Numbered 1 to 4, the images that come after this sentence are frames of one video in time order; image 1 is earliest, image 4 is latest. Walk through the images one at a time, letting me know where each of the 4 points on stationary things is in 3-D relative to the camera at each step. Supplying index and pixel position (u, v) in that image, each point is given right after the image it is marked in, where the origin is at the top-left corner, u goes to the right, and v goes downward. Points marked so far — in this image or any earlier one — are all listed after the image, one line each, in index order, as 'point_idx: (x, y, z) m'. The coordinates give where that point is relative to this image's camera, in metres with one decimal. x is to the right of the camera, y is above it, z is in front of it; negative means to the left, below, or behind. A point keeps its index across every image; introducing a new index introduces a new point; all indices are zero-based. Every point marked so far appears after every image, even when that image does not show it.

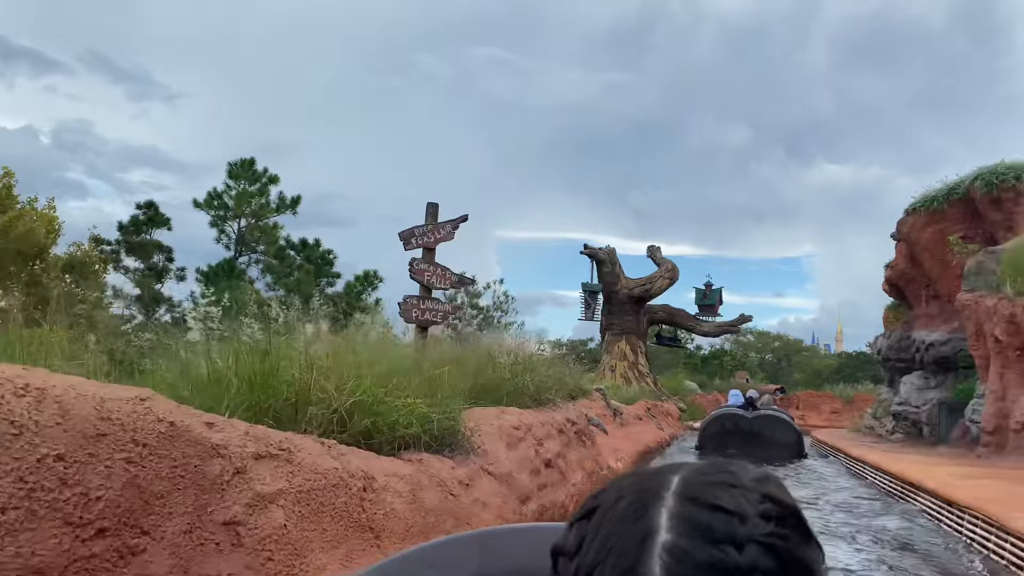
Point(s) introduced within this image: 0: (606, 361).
0: (+2.0, -1.6, +17.7) m
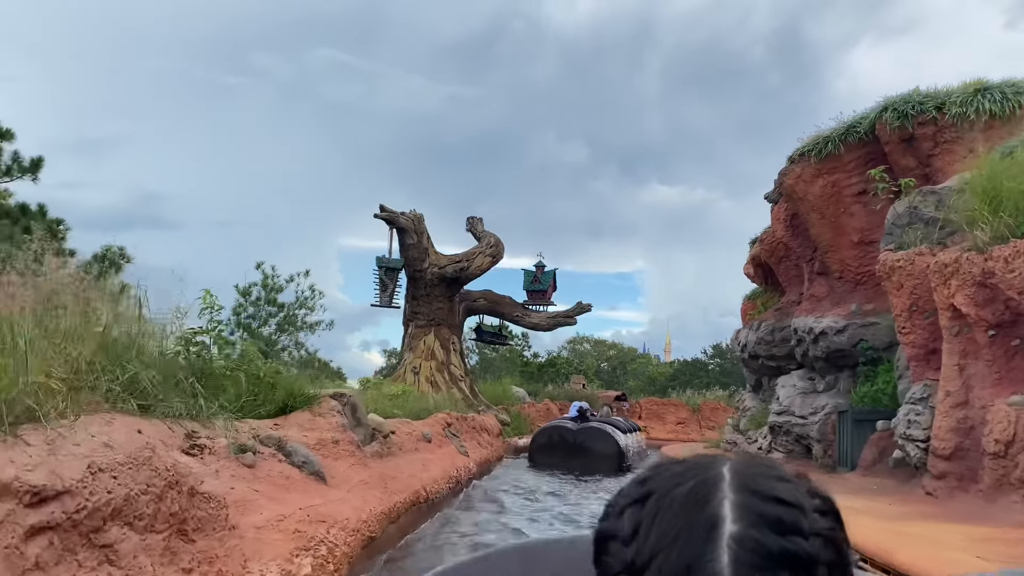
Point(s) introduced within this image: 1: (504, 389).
0: (-1.7, -1.2, +13.5) m
1: (-0.2, -2.1, +16.9) m
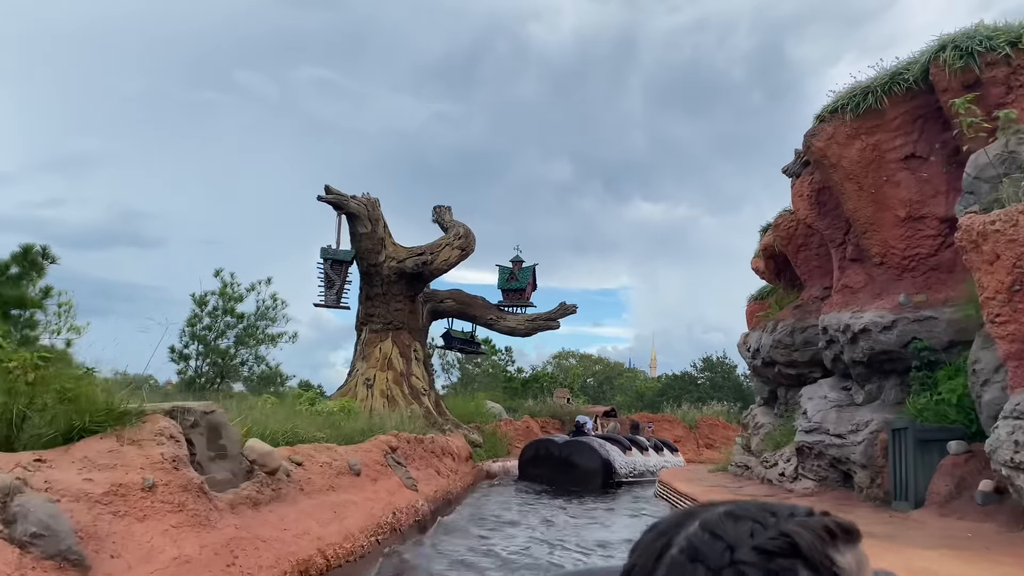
0: (-2.2, -1.2, +11.4) m
1: (-0.6, -2.1, +14.9) m
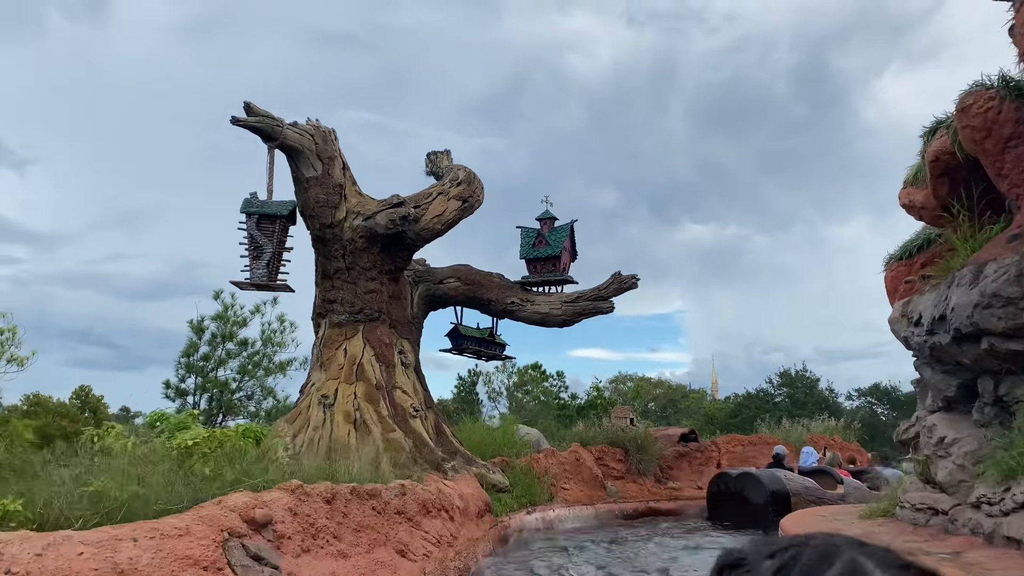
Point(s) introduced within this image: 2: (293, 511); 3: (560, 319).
0: (-1.8, -0.9, +7.6) m
1: (-0.1, -1.9, +10.9) m
2: (-0.9, -1.1, +3.8) m
3: (+0.5, -0.3, +8.7) m
